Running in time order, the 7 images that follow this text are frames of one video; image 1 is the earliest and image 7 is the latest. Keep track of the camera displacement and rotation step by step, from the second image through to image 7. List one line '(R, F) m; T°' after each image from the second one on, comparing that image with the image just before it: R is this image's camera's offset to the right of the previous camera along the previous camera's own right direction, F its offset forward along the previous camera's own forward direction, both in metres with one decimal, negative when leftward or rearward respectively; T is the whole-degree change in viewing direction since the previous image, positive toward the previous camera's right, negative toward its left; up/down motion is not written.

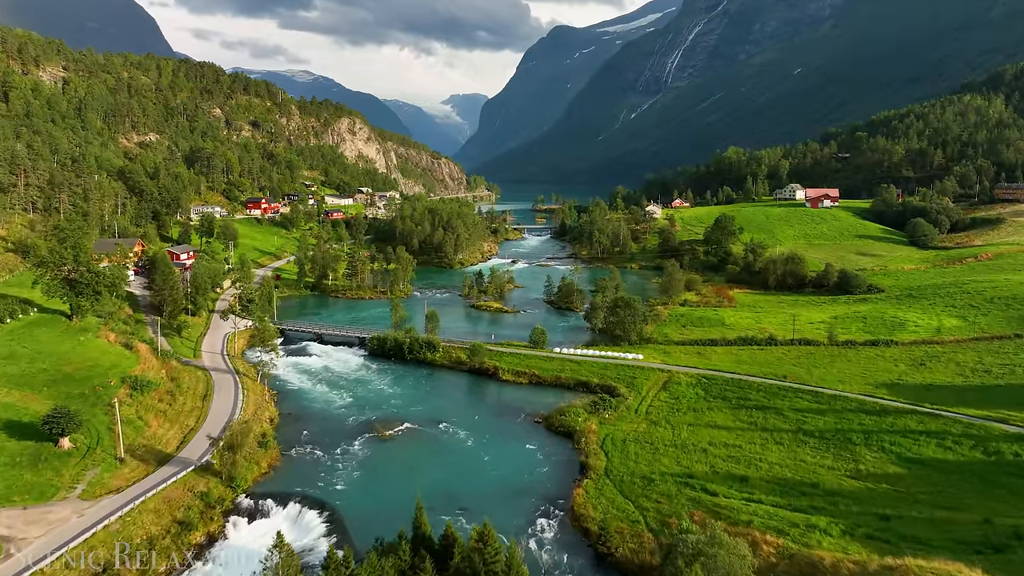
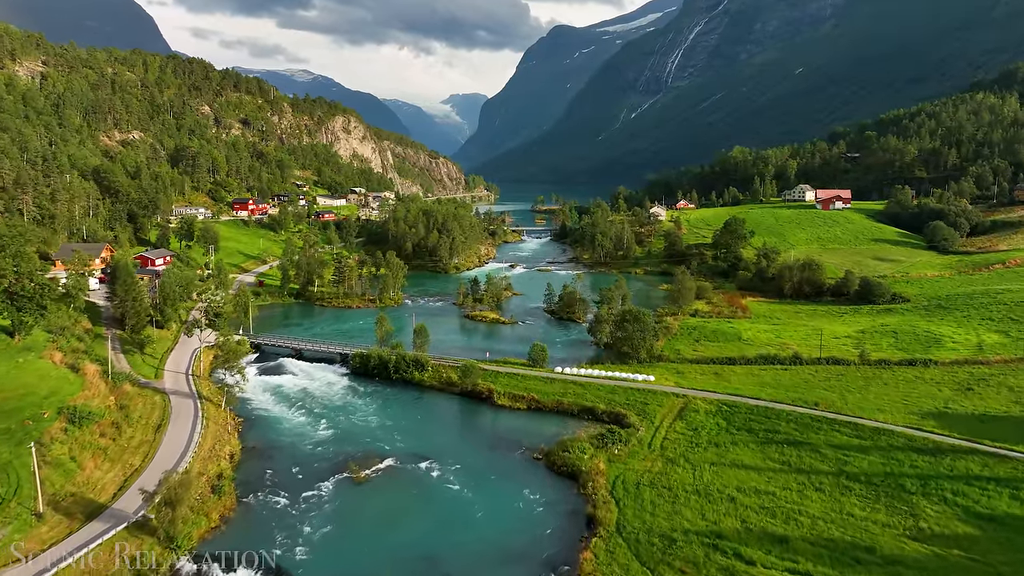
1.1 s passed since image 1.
(+0.2, +4.9) m; 0°
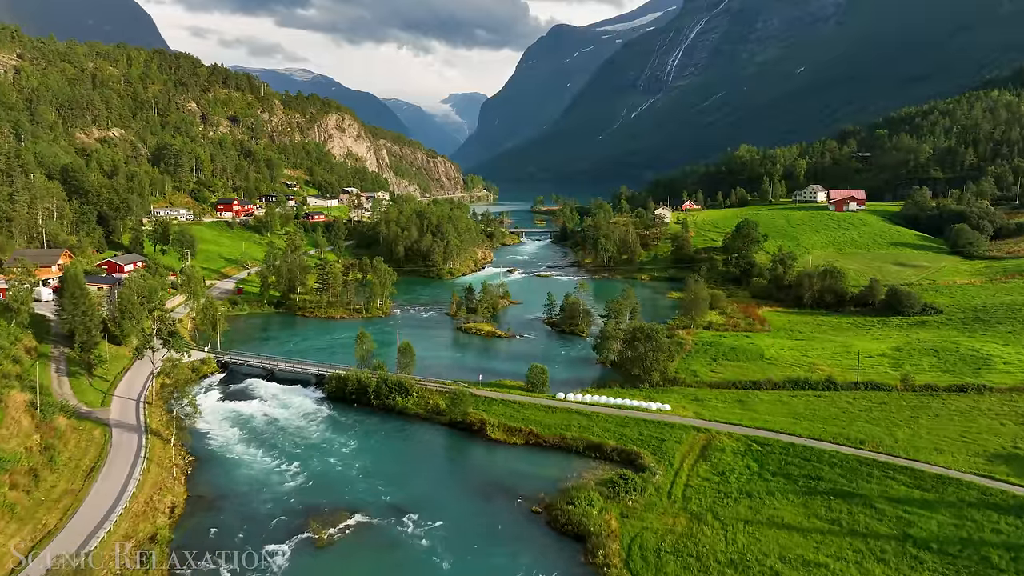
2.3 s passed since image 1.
(+0.3, +5.4) m; 0°
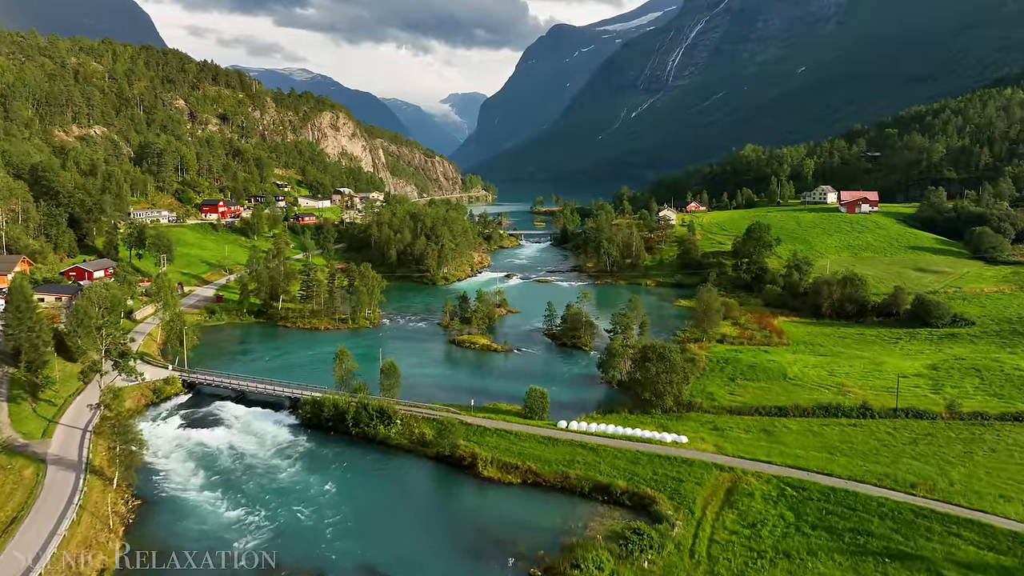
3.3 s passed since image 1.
(+0.2, +4.5) m; 0°
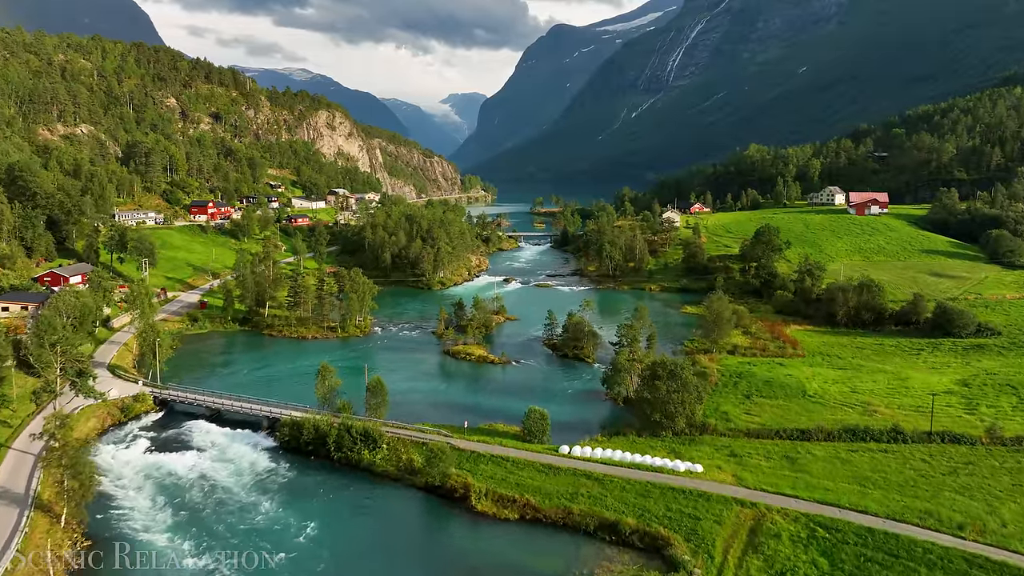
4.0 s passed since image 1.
(+0.2, +3.2) m; 0°
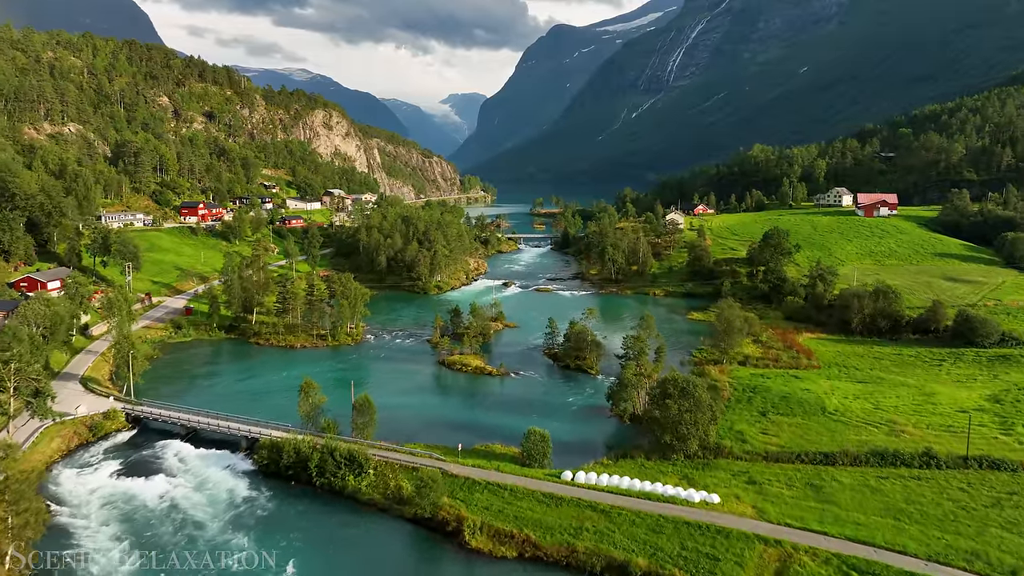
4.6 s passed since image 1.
(+0.1, +2.7) m; 0°
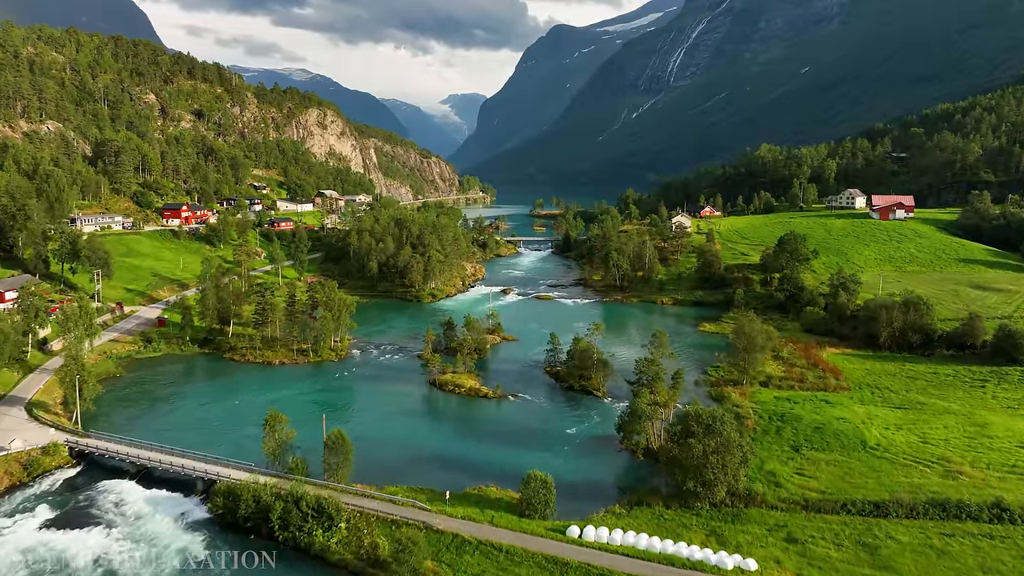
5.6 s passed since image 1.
(+0.1, +4.6) m; 0°
